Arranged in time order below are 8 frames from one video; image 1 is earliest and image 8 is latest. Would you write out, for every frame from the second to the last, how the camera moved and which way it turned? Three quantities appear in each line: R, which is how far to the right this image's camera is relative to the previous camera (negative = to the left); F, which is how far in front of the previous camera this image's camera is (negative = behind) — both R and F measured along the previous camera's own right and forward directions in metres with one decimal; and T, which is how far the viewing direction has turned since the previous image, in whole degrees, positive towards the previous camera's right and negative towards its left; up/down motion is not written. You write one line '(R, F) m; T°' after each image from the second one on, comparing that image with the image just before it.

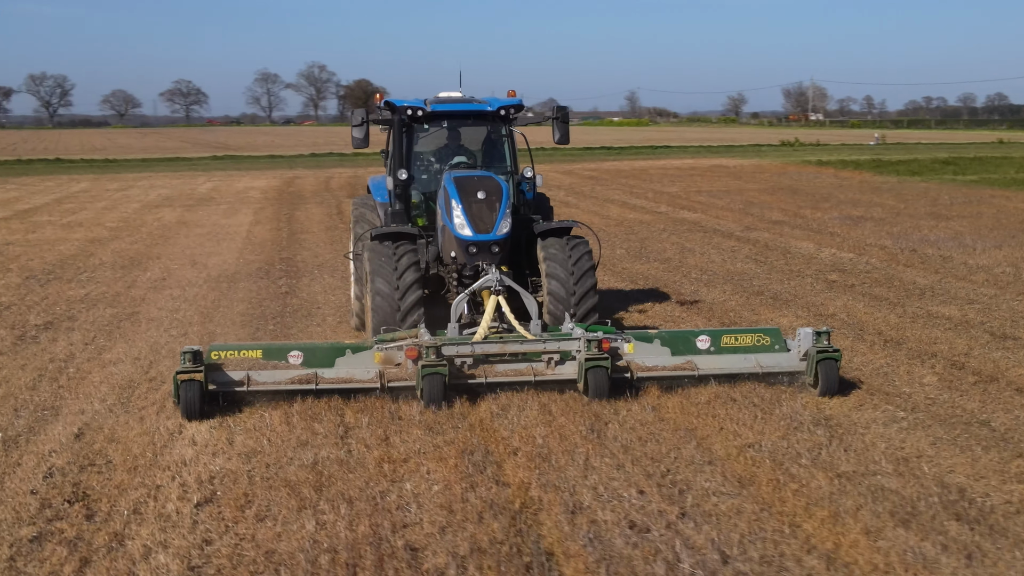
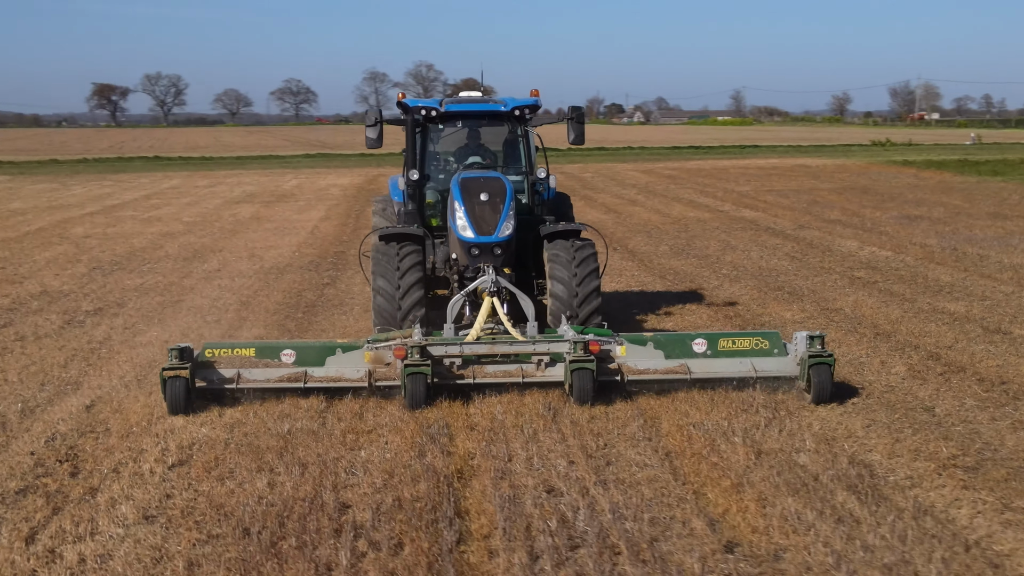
(+0.6, -0.5) m; -4°
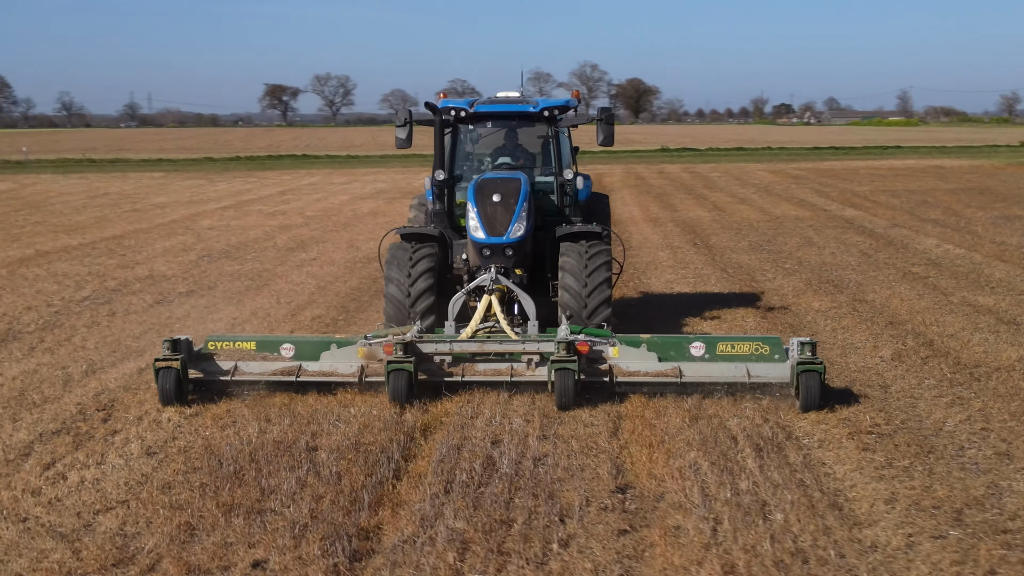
(+0.8, -0.7) m; -6°
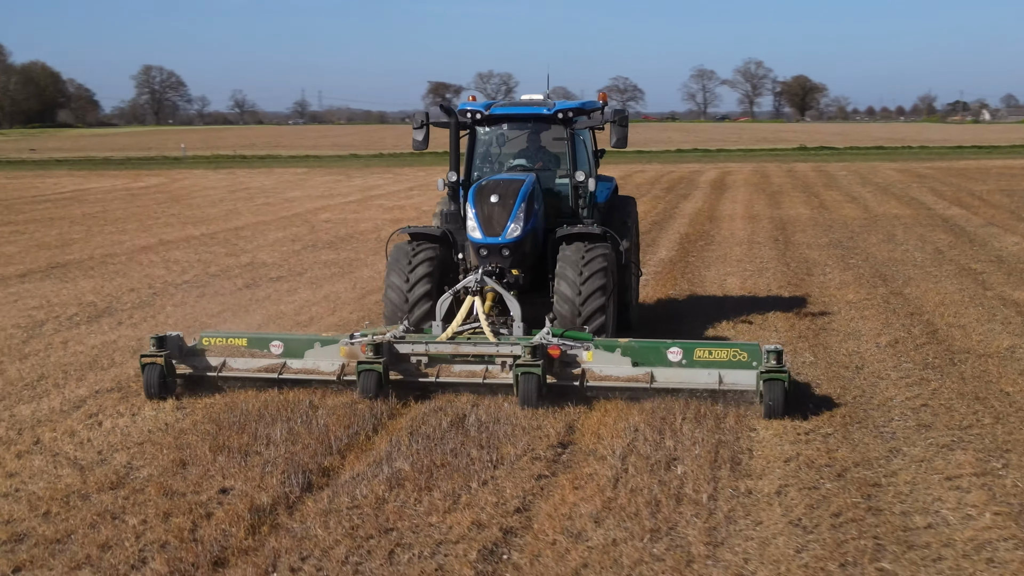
(+0.8, -0.7) m; -6°
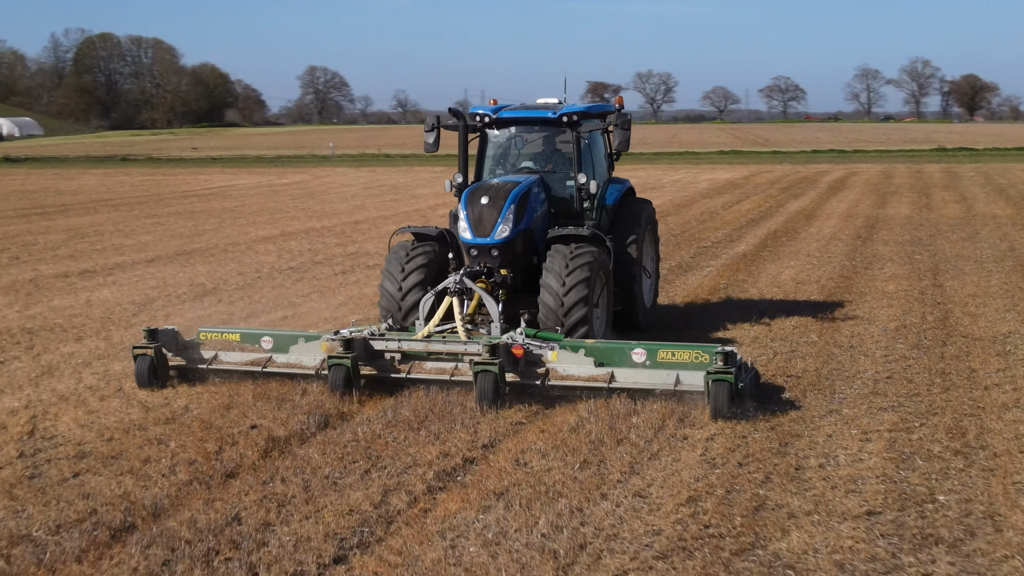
(+0.7, -1.0) m; -6°
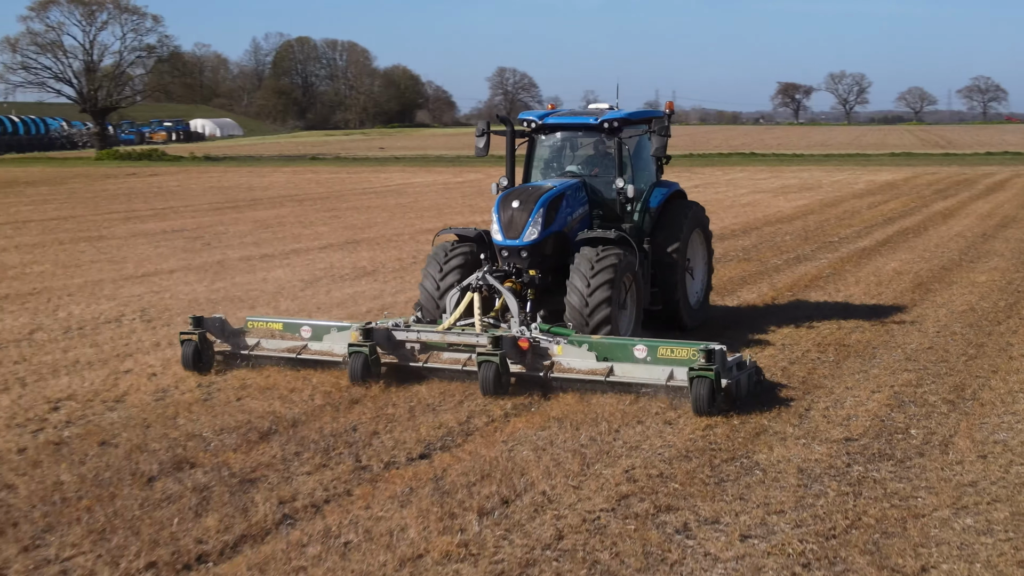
(+0.6, -1.4) m; -7°
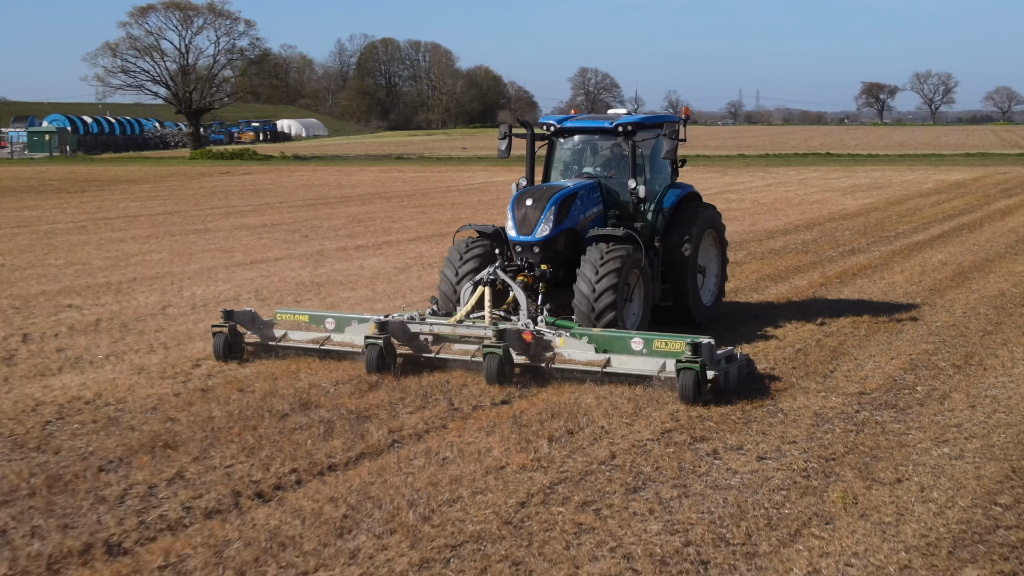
(+0.1, -1.2) m; -3°
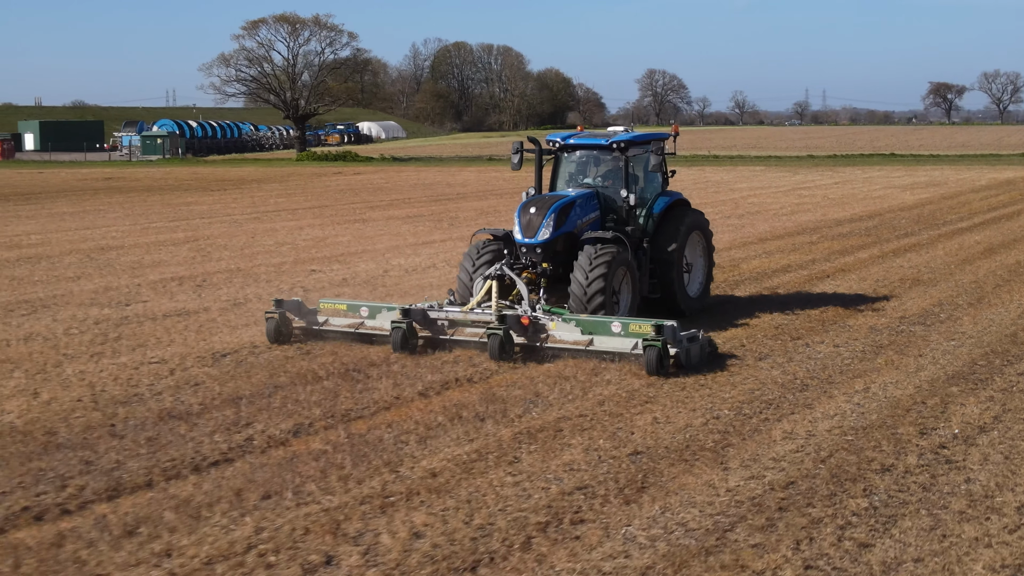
(-0.7, -3.6) m; -2°
